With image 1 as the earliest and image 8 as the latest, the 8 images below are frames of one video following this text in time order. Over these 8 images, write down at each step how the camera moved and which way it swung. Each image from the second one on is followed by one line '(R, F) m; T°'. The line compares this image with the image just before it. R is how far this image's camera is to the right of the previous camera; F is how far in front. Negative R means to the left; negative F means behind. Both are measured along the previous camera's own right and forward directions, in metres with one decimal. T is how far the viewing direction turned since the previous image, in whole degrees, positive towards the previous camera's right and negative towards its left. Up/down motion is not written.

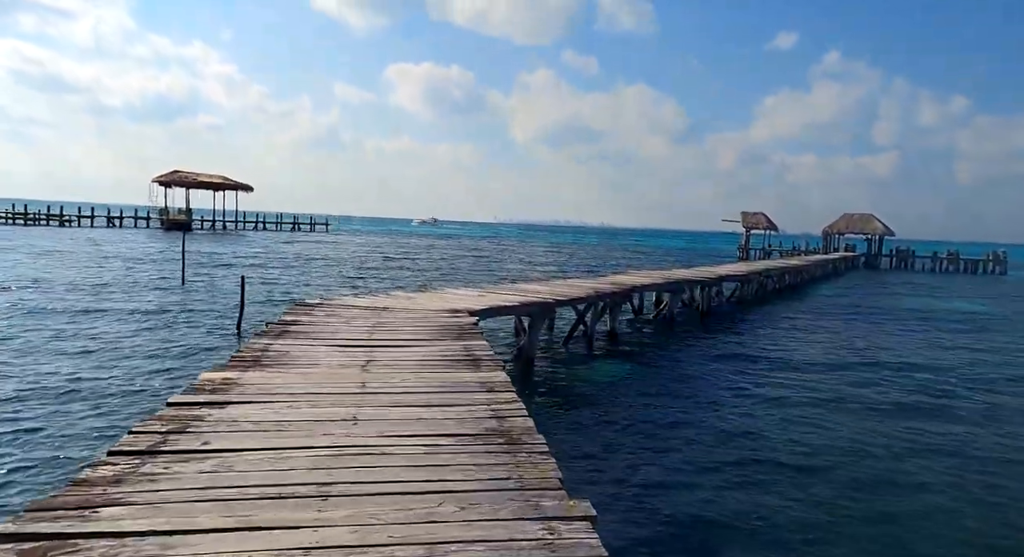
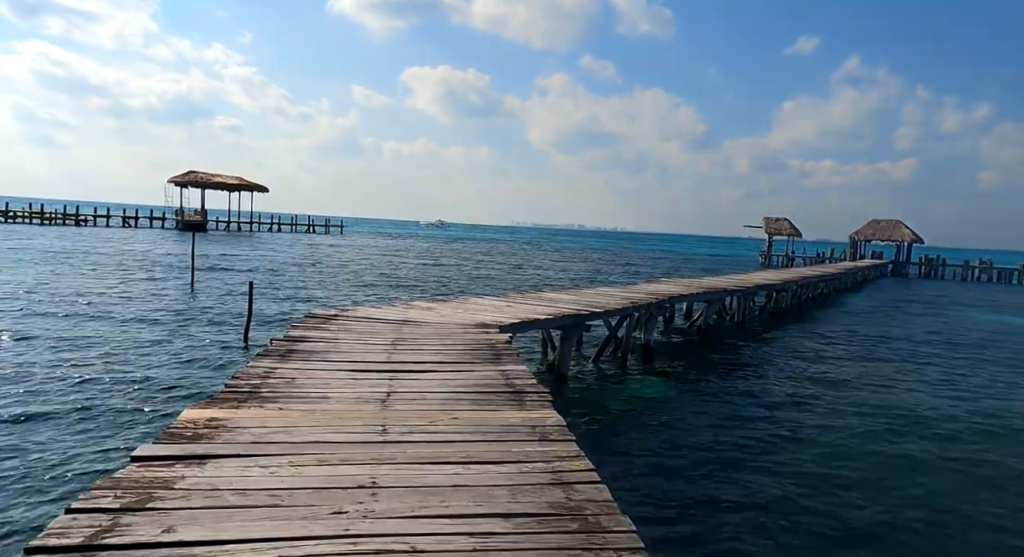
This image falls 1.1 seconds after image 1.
(-0.3, +1.2) m; -1°
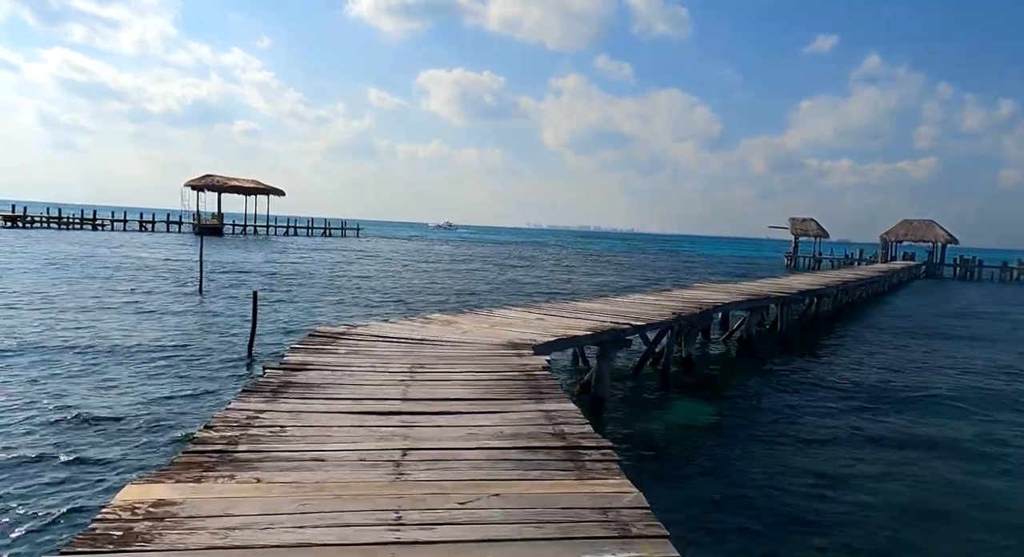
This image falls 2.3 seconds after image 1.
(-0.2, +1.3) m; -1°
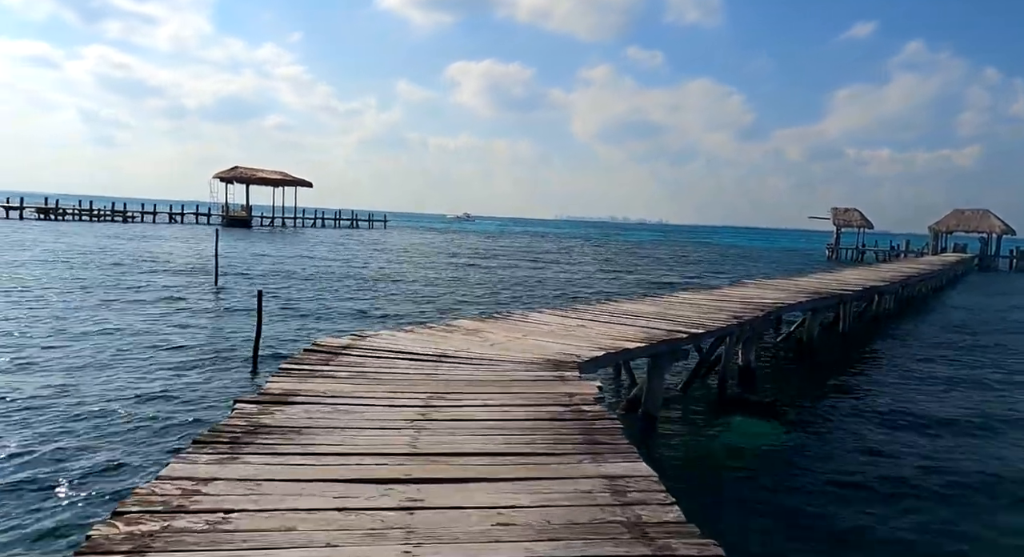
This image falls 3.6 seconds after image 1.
(-0.1, +1.6) m; -2°
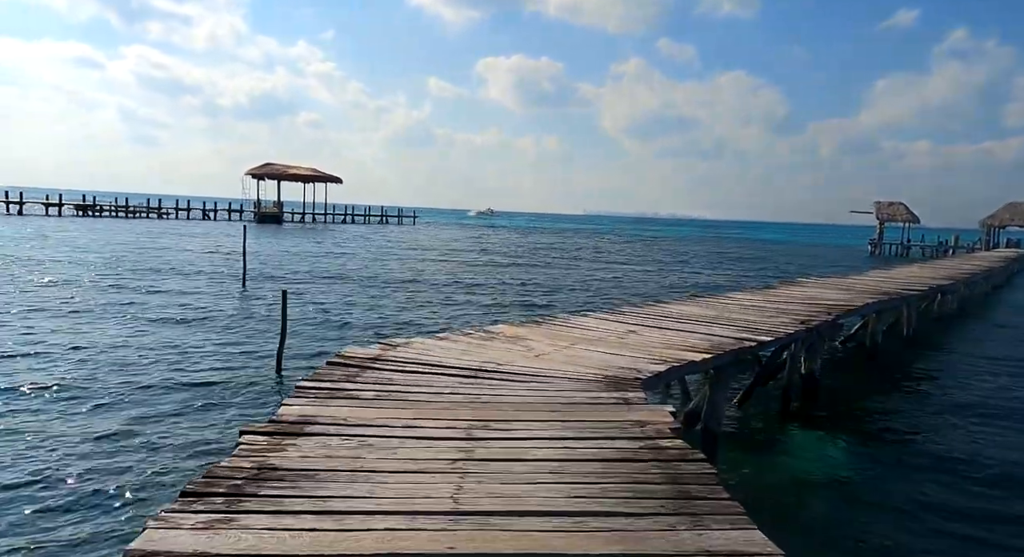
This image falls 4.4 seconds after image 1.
(-0.2, +0.9) m; -2°
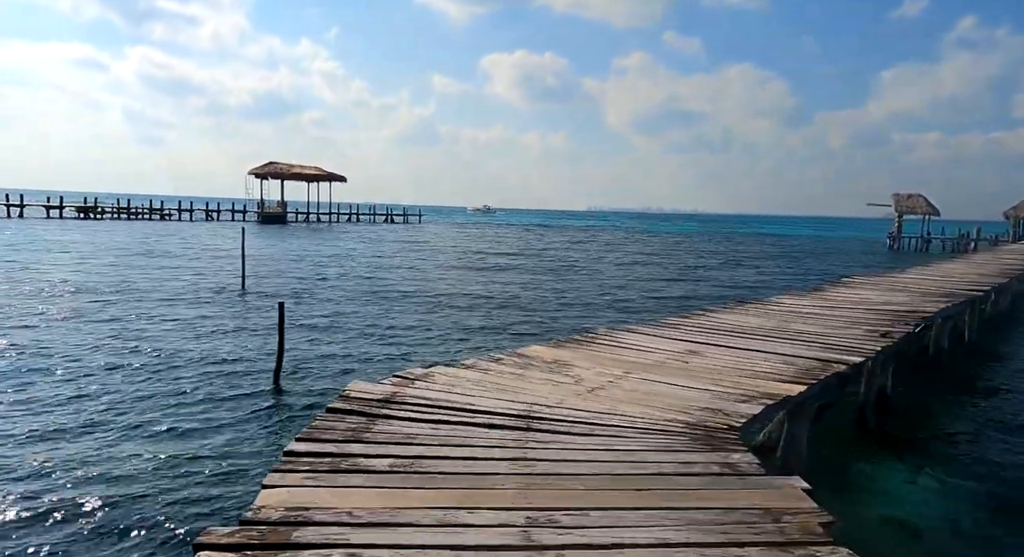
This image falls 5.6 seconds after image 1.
(-0.3, +1.4) m; 0°
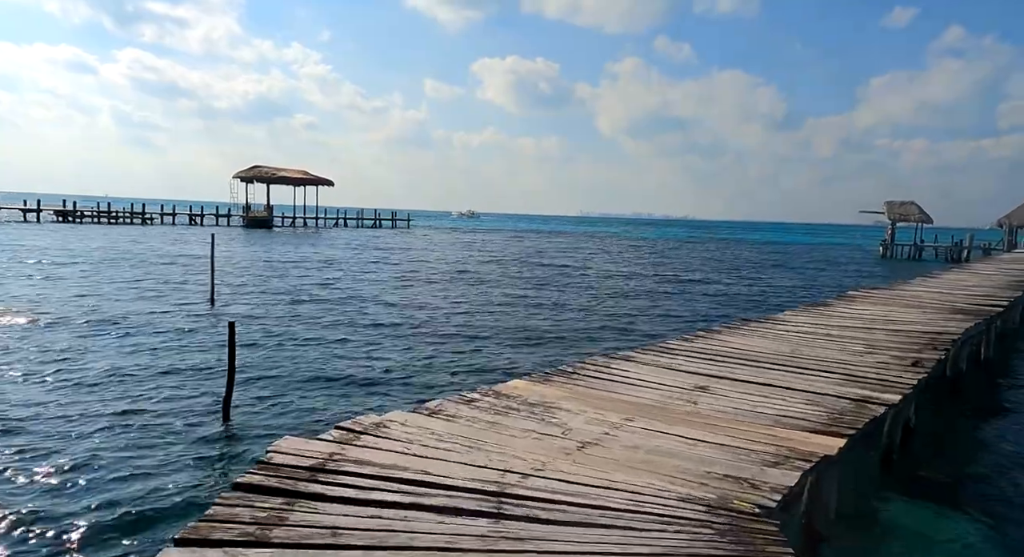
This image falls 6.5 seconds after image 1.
(+0.1, +1.1) m; +1°
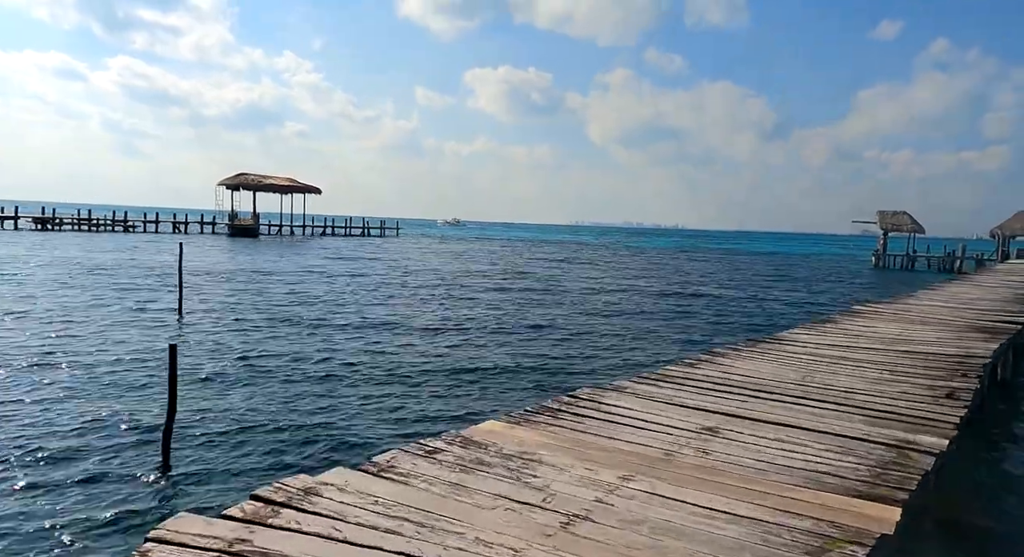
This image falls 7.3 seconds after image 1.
(+0.1, +1.0) m; +1°
